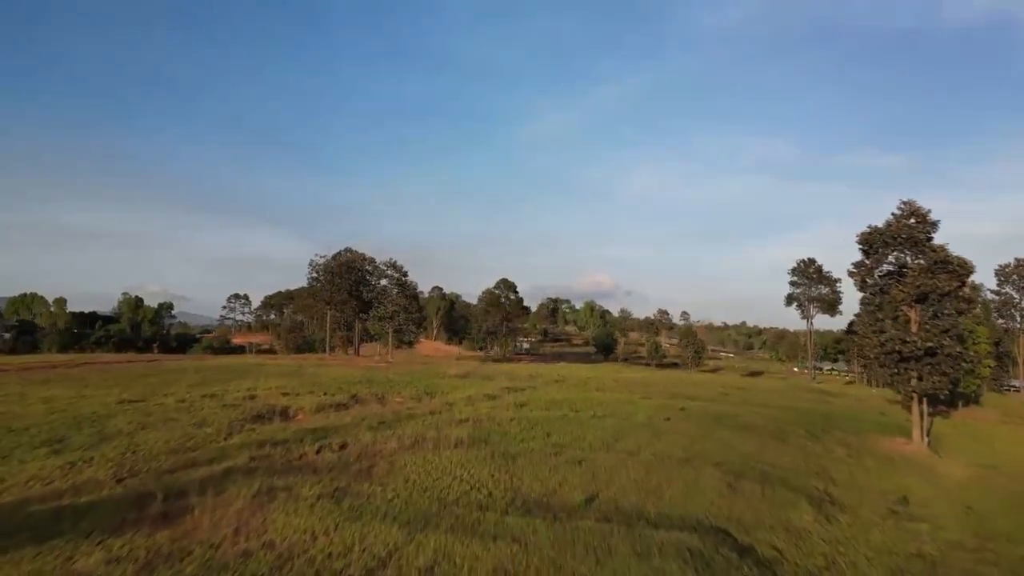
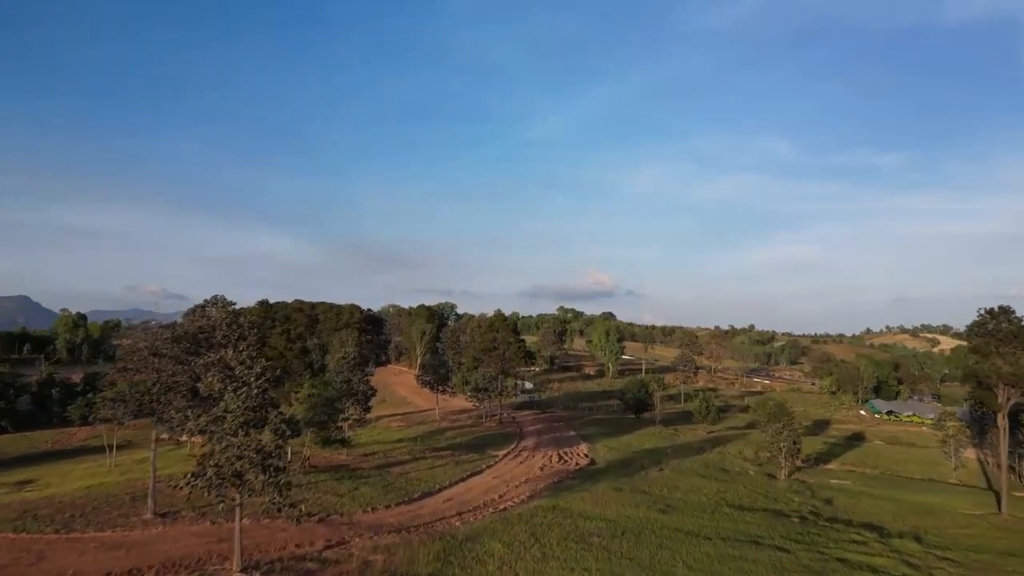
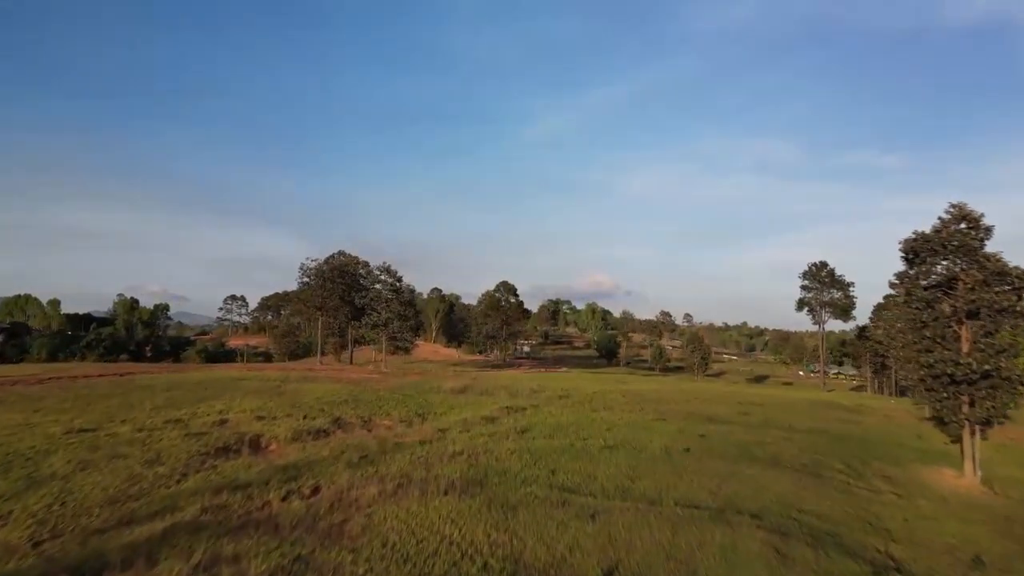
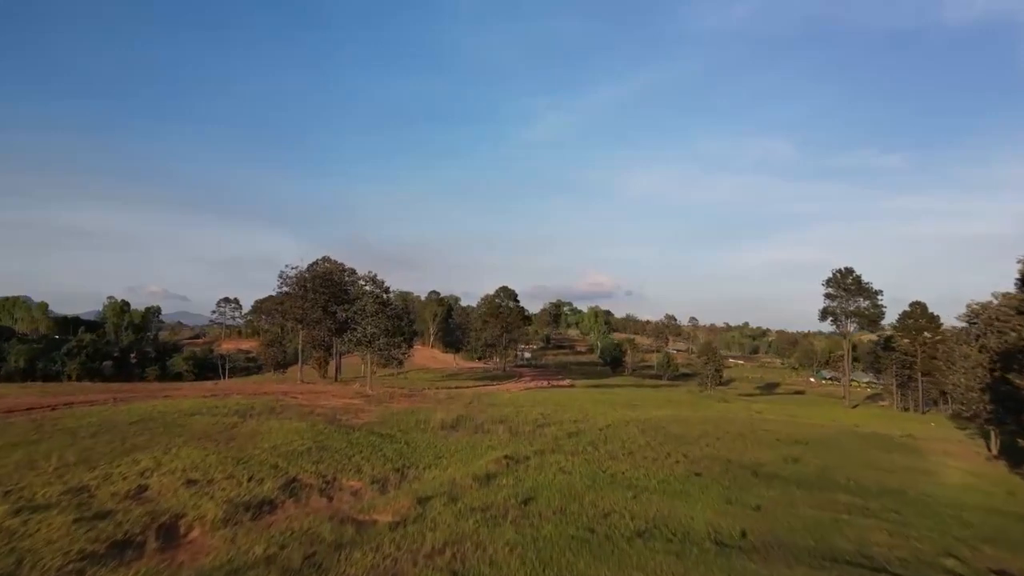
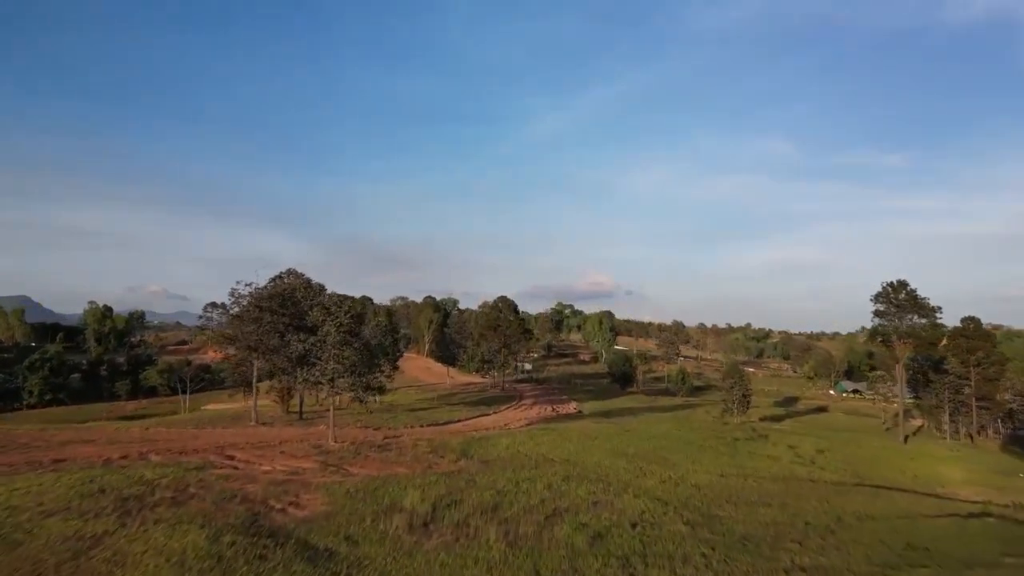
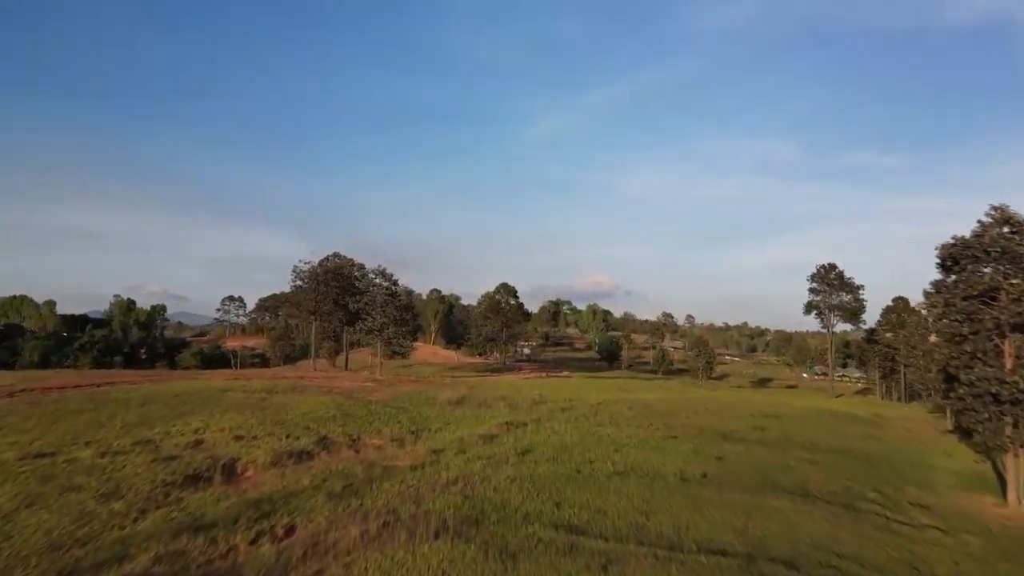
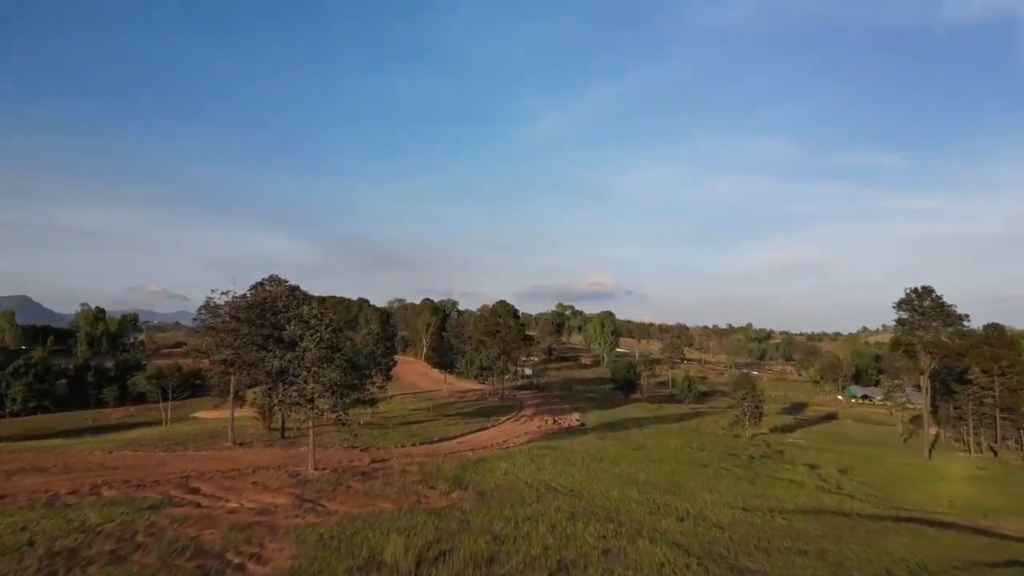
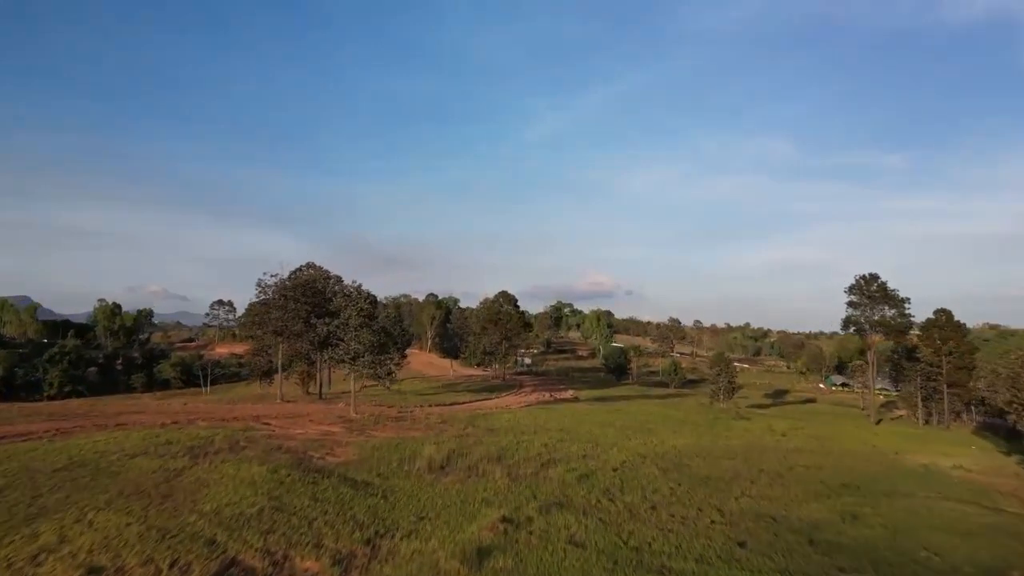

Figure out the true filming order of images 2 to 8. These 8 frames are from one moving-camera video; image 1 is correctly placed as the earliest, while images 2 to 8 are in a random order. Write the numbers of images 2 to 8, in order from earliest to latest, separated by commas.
3, 6, 4, 8, 5, 7, 2
